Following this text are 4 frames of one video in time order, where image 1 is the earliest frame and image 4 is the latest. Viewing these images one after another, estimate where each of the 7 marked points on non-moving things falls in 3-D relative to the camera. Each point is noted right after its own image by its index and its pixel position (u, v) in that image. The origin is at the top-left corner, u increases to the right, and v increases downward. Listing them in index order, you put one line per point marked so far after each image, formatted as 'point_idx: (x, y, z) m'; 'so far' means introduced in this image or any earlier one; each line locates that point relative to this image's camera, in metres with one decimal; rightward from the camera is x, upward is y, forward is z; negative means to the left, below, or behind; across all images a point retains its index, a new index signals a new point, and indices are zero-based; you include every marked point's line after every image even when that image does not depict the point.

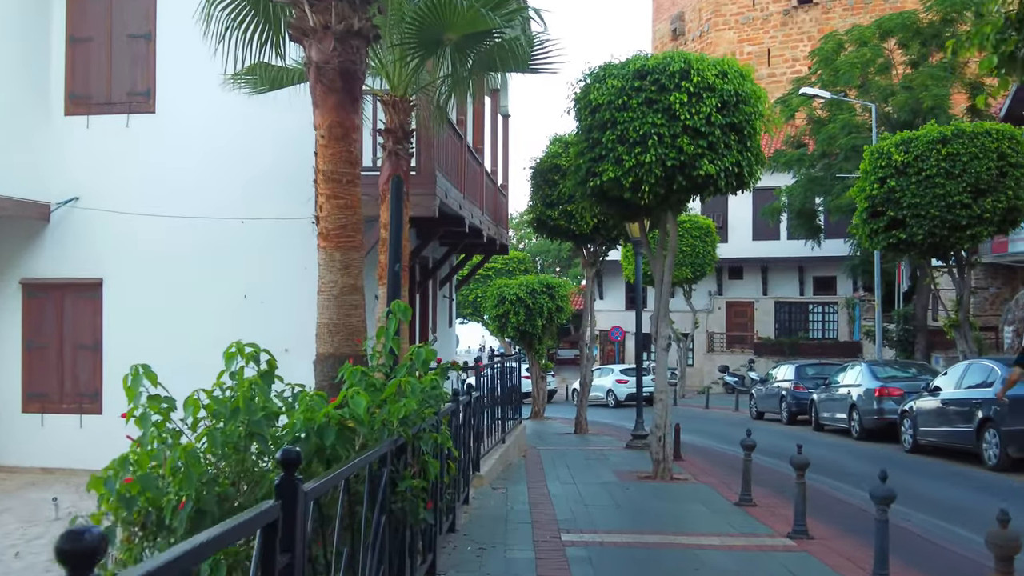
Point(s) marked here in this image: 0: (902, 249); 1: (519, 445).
0: (+7.6, +0.8, +19.4) m
1: (+0.1, -2.3, +14.7) m
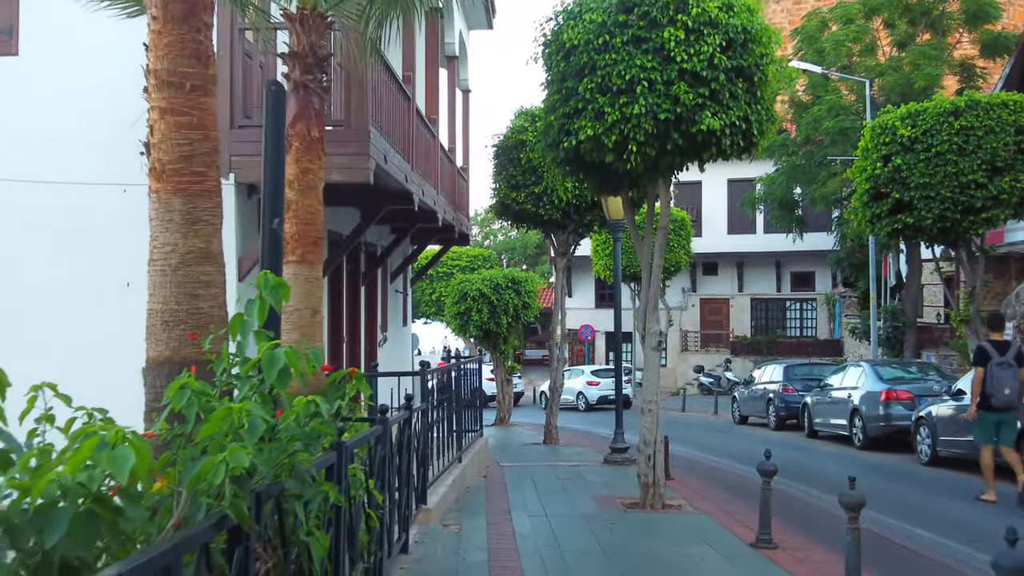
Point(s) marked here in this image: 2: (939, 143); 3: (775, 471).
0: (+6.9, +0.9, +17.4) m
1: (-0.4, -2.2, +12.4) m
2: (+7.1, +2.4, +16.4) m
3: (+2.1, -1.4, +7.8) m
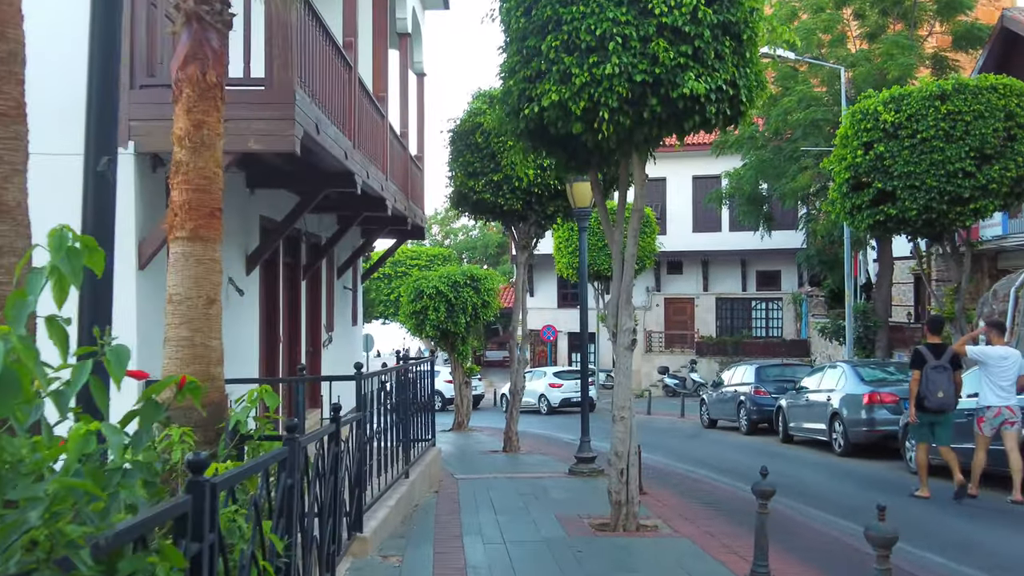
0: (+6.2, +1.0, +16.3) m
1: (-0.9, -2.1, +11.1) m
2: (+6.4, +2.5, +15.4) m
3: (+1.7, -1.4, +6.6) m
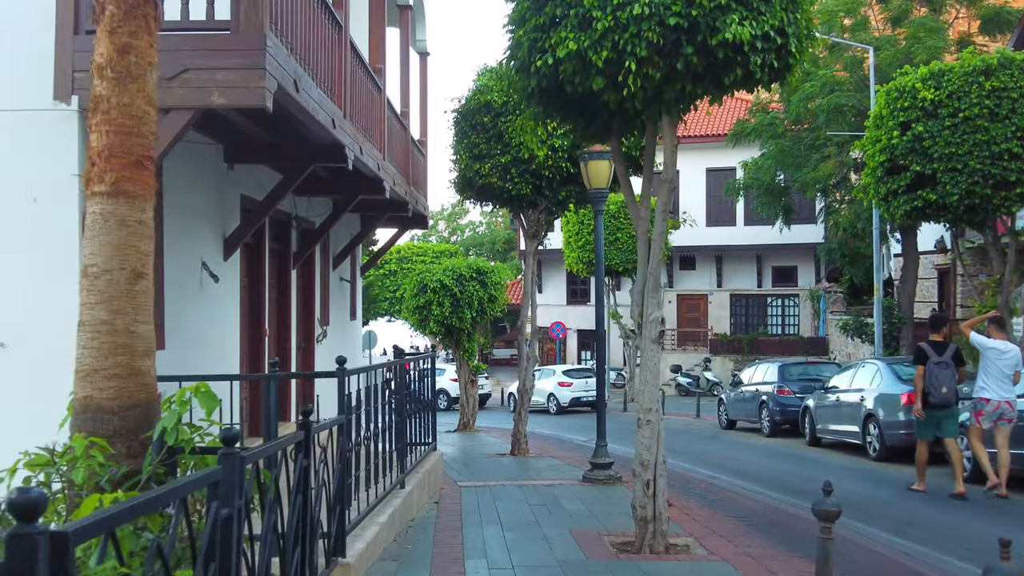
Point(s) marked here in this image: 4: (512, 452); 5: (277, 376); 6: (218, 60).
0: (+6.4, +1.1, +15.2) m
1: (-0.8, -2.0, +10.0) m
2: (+6.5, +2.6, +14.2) m
3: (+1.8, -1.2, +5.5) m
4: (0.0, -2.6, +15.8) m
5: (-1.7, -0.6, +7.1) m
6: (-1.8, +1.4, +6.2) m
